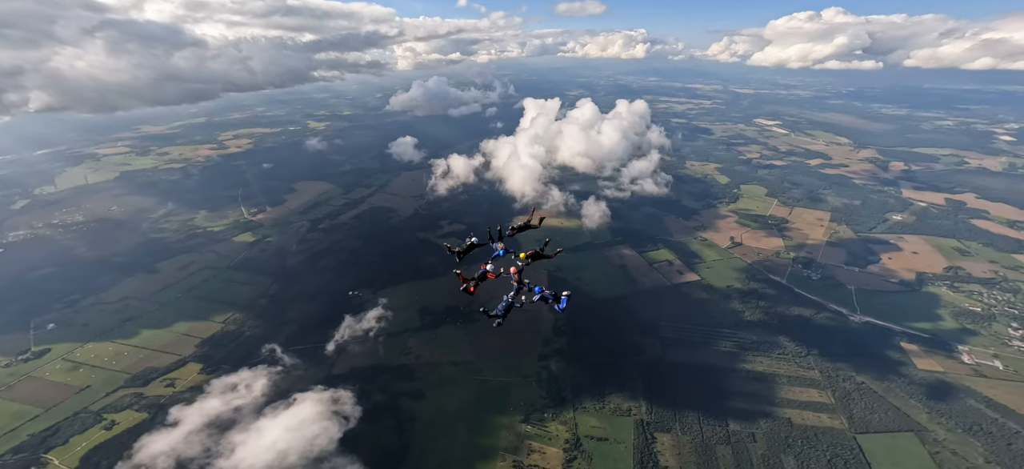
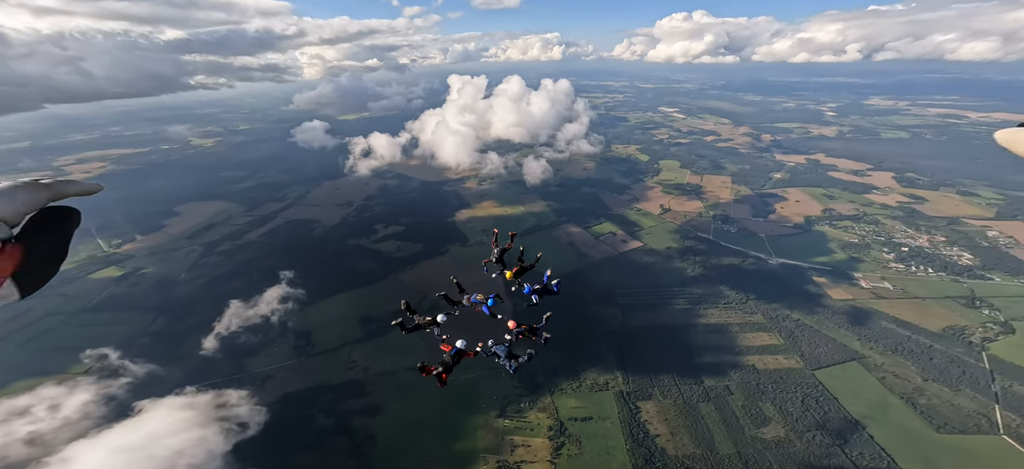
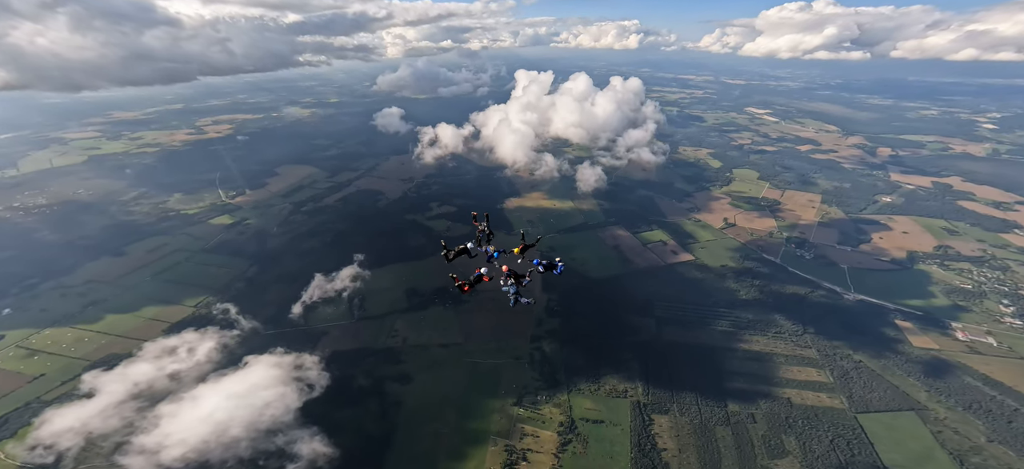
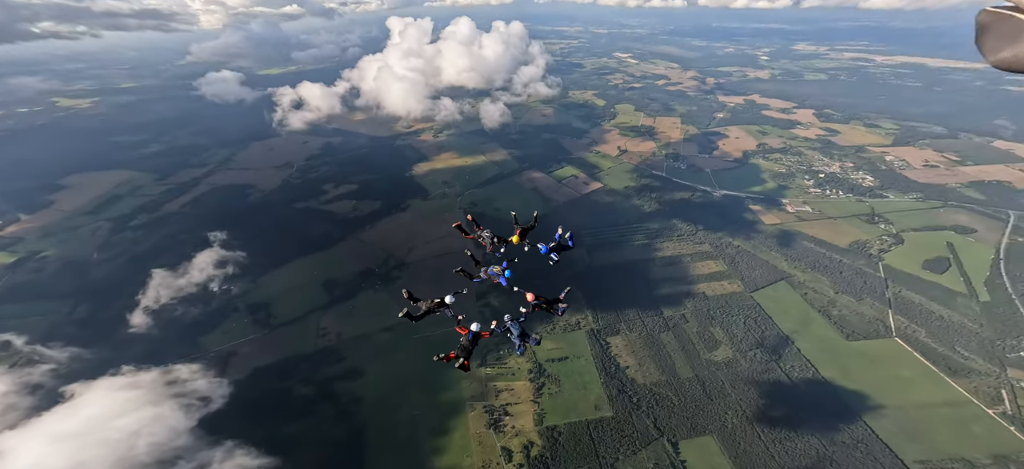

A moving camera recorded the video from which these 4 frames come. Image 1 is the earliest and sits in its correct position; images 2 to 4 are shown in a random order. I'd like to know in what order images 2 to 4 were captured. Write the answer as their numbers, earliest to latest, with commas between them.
3, 2, 4
